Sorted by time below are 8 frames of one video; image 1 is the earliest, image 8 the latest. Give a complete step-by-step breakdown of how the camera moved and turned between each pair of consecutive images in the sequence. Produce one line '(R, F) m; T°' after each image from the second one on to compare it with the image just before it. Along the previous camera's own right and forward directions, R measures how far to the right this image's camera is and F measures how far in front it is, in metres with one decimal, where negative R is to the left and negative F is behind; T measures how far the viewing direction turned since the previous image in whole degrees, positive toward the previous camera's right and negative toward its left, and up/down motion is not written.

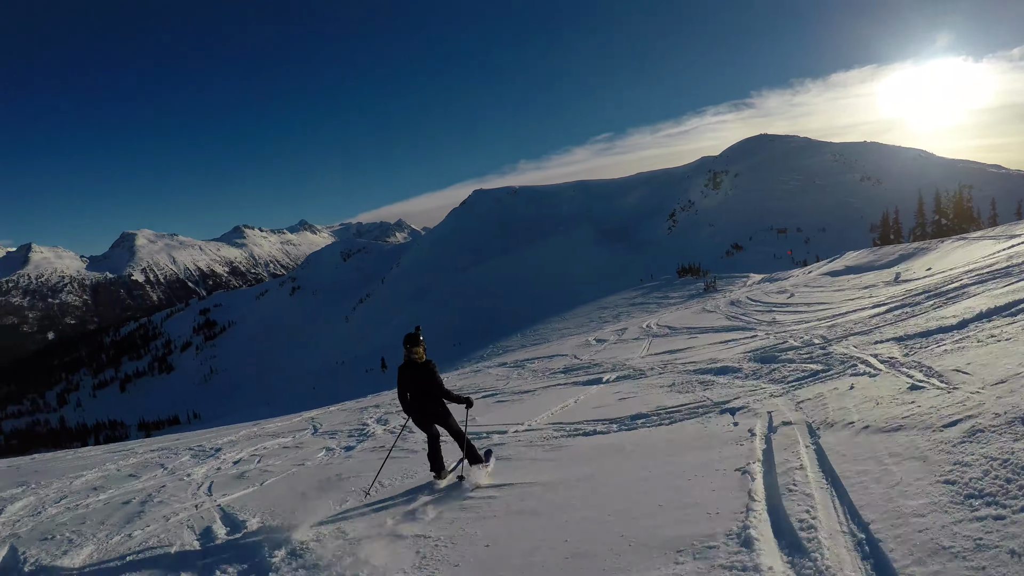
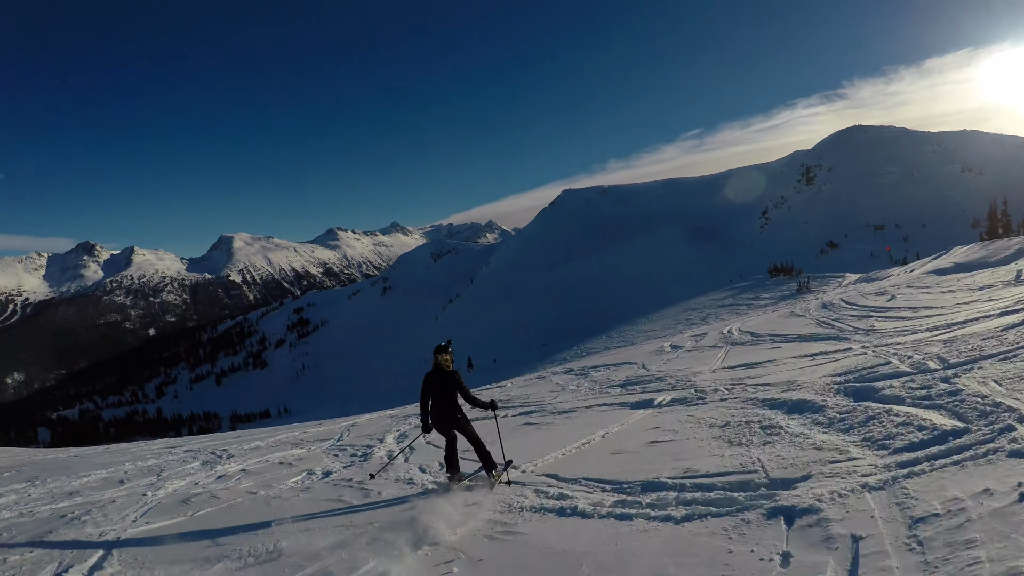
(+0.6, +0.9) m; -9°
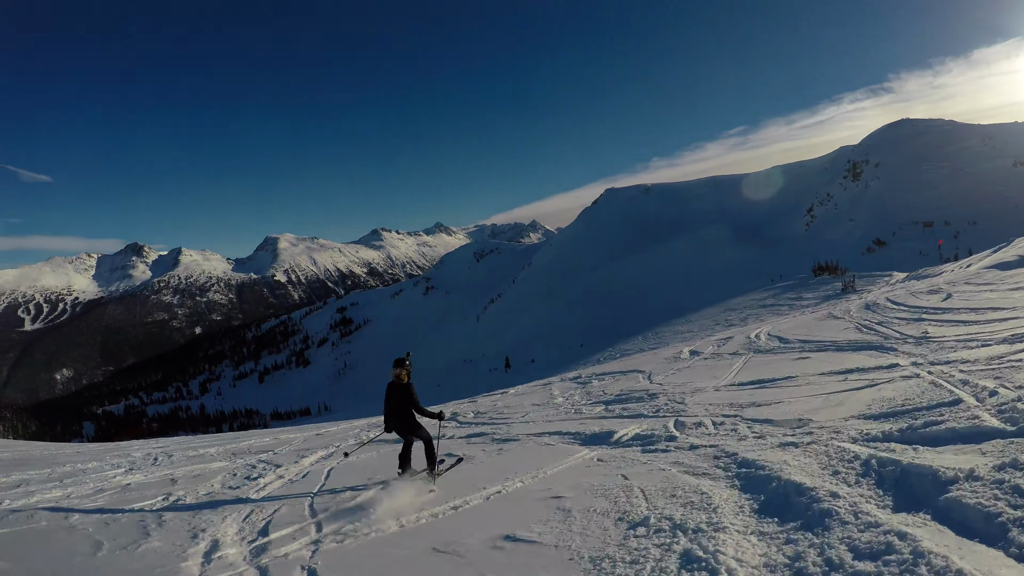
(+1.4, +1.6) m; -4°
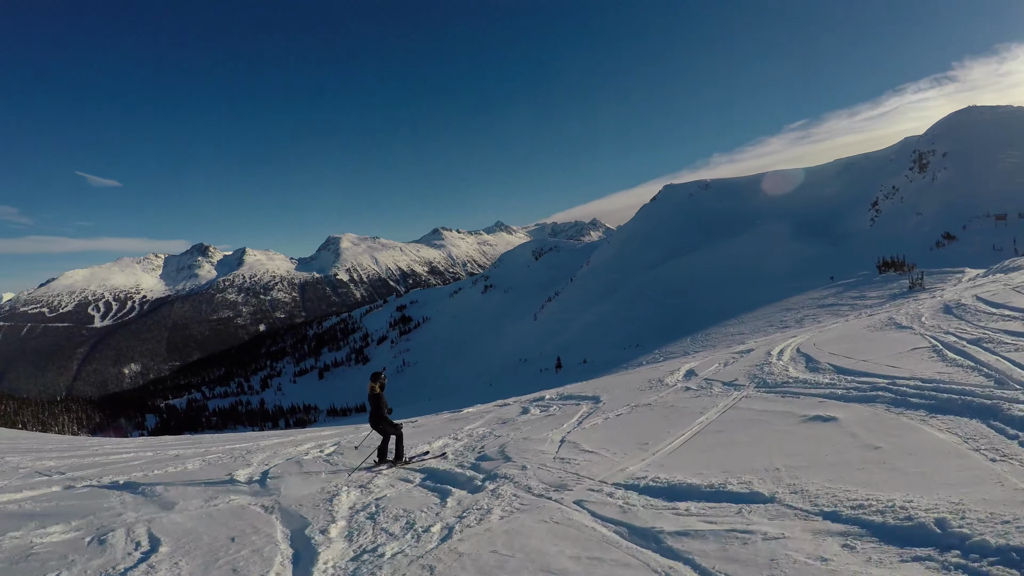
(+3.5, +4.2) m; -5°
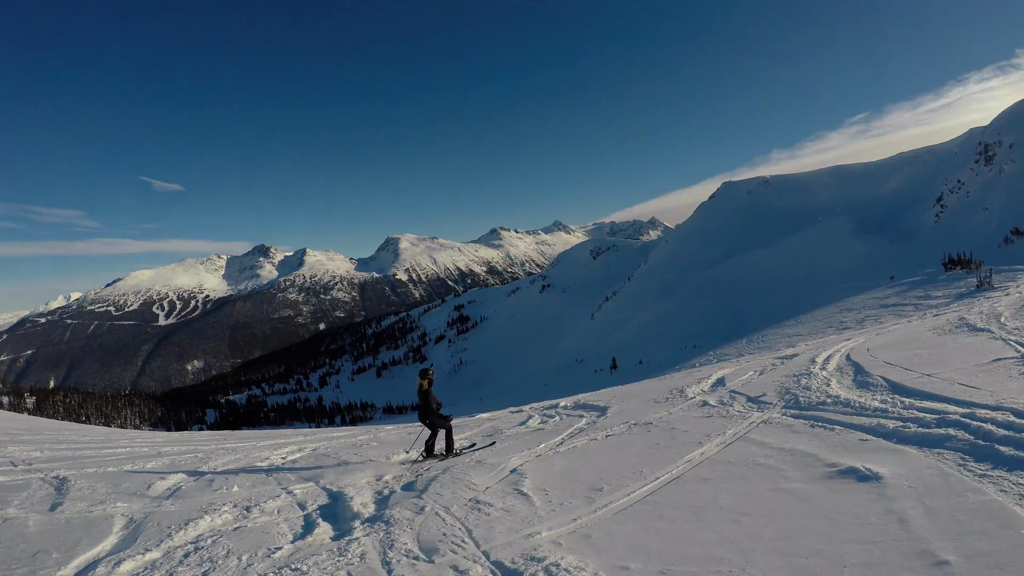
(+1.2, +1.3) m; -5°
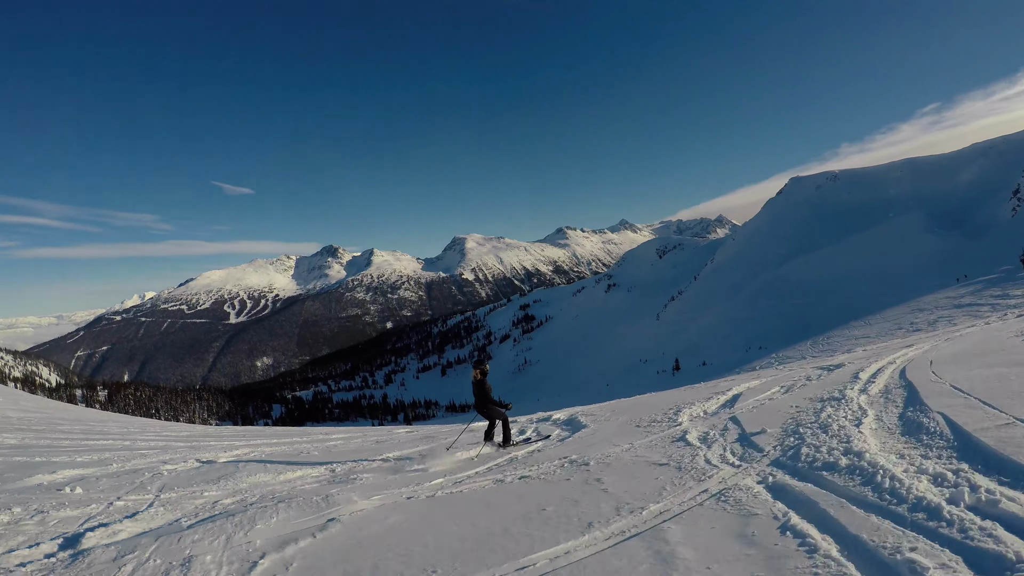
(+2.1, +2.2) m; -5°
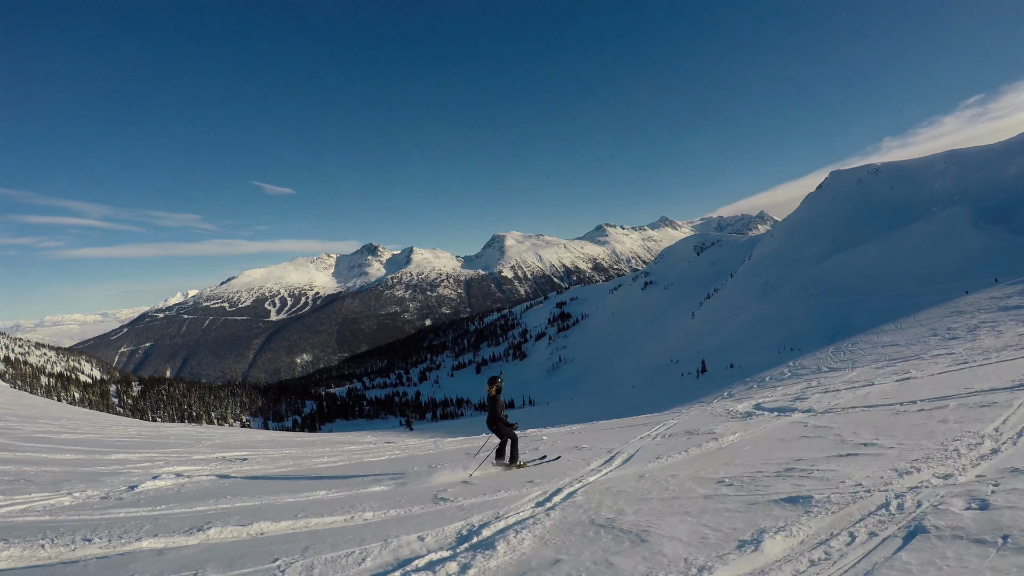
(+2.0, +1.7) m; -3°
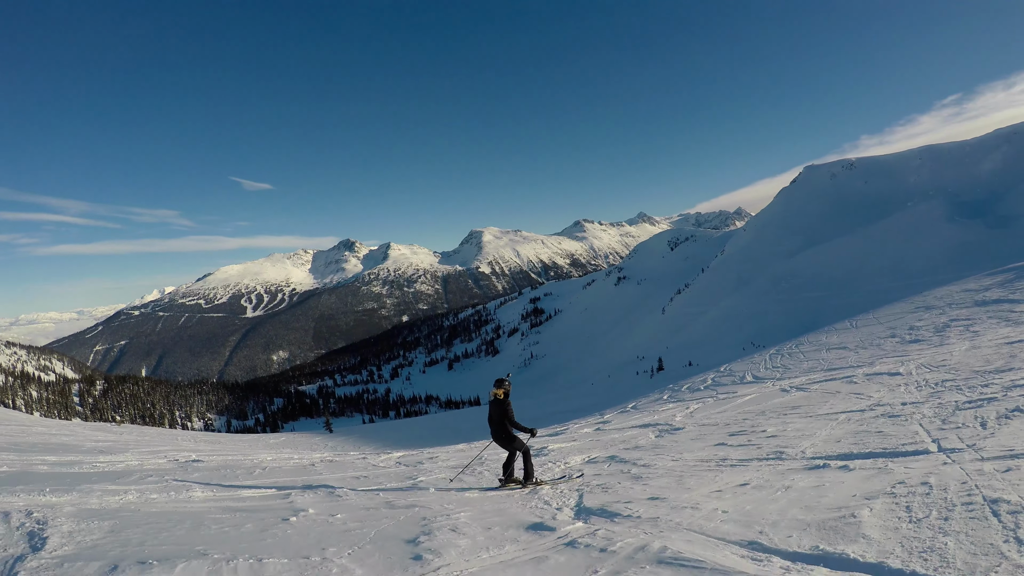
(+3.5, +3.0) m; +2°
